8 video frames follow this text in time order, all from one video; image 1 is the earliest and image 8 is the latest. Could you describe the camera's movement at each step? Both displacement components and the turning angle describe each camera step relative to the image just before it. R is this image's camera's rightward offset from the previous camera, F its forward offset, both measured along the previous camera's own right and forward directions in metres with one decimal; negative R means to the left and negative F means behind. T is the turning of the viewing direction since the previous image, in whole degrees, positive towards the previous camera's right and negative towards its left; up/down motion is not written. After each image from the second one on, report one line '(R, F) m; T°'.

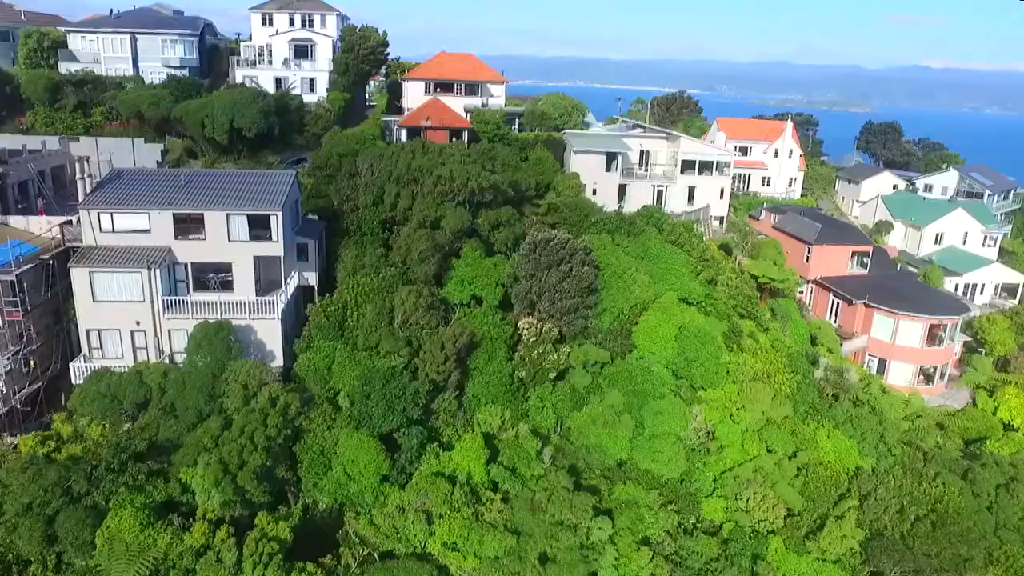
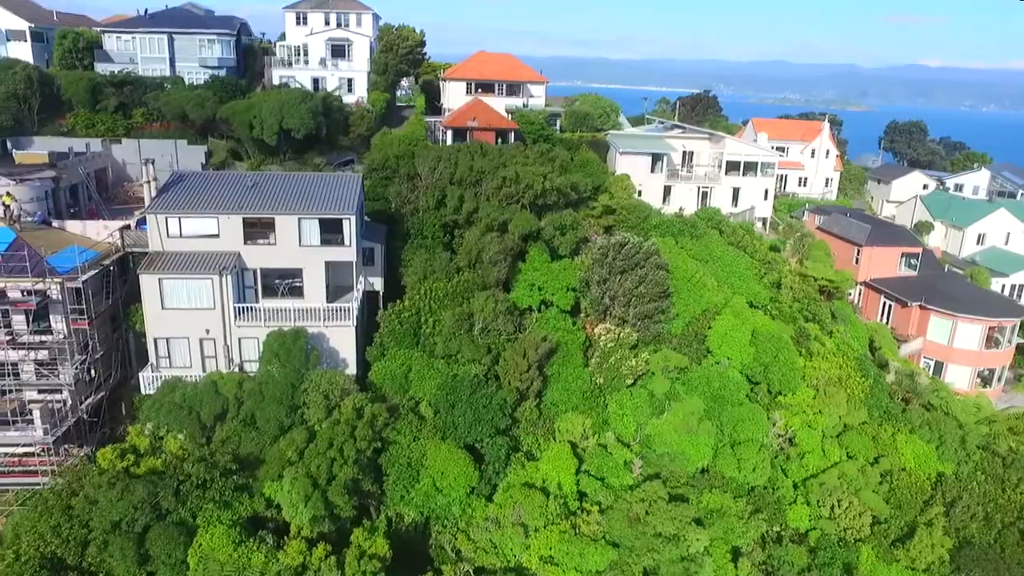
(-5.3, +0.7) m; 0°
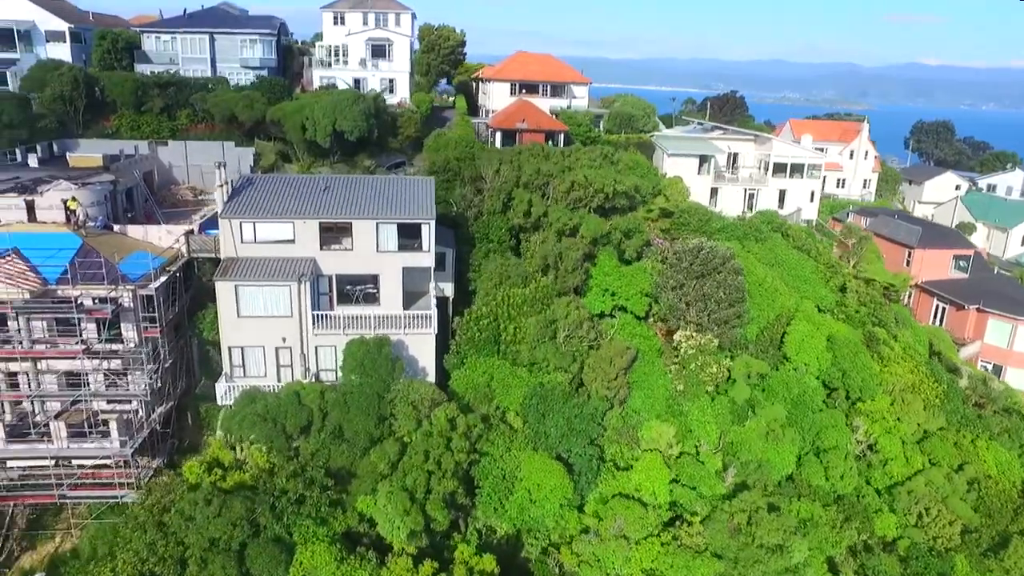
(-5.3, +0.6) m; 0°
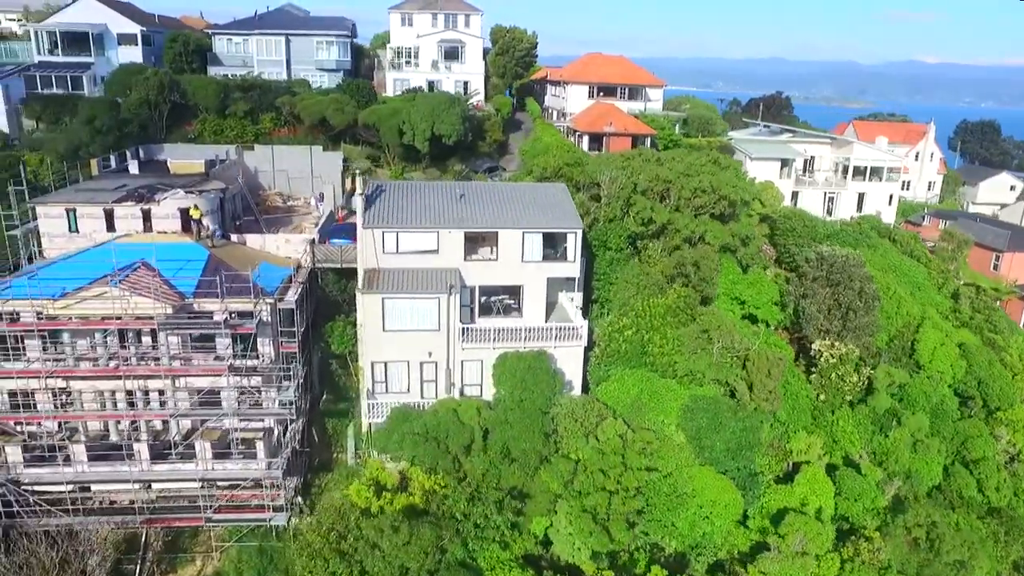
(-9.2, +0.8) m; +1°
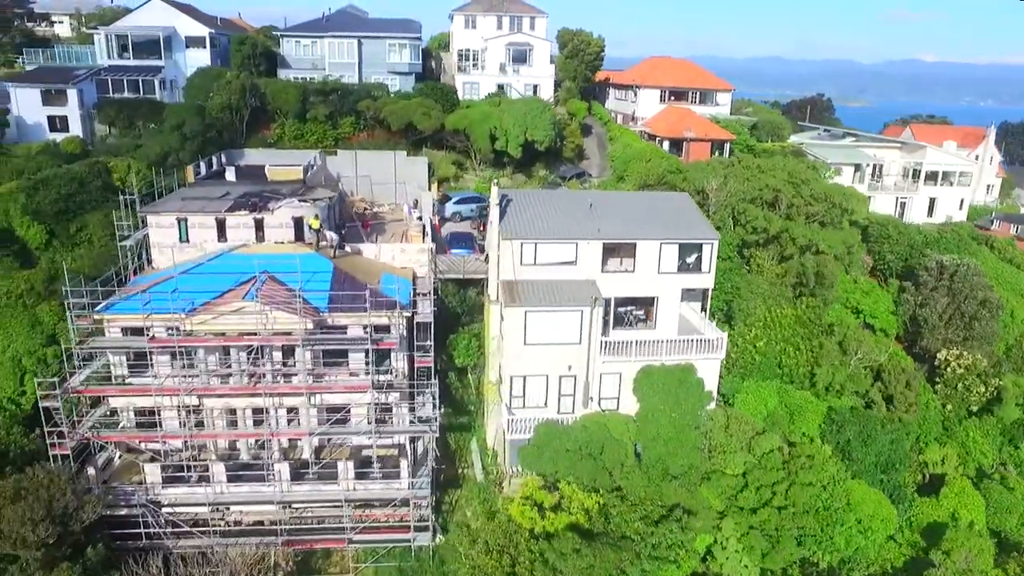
(-8.3, +0.6) m; +1°
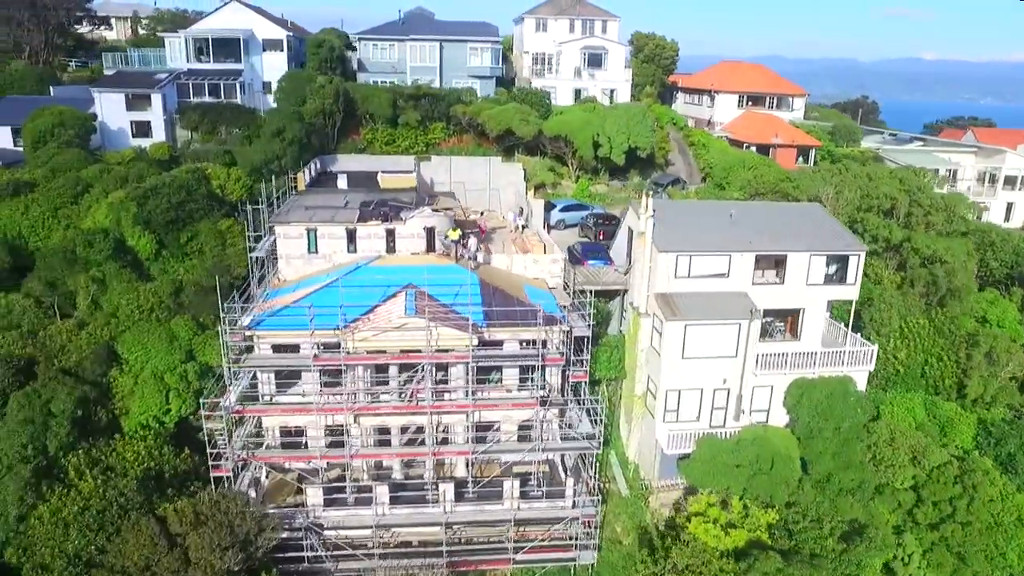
(-8.9, +0.5) m; +1°
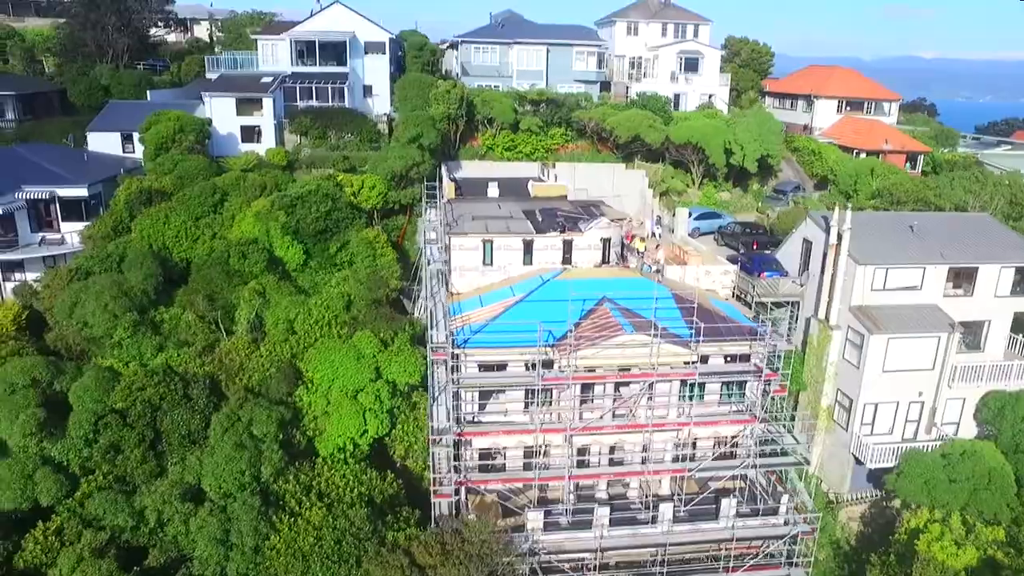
(-11.4, +0.8) m; +1°
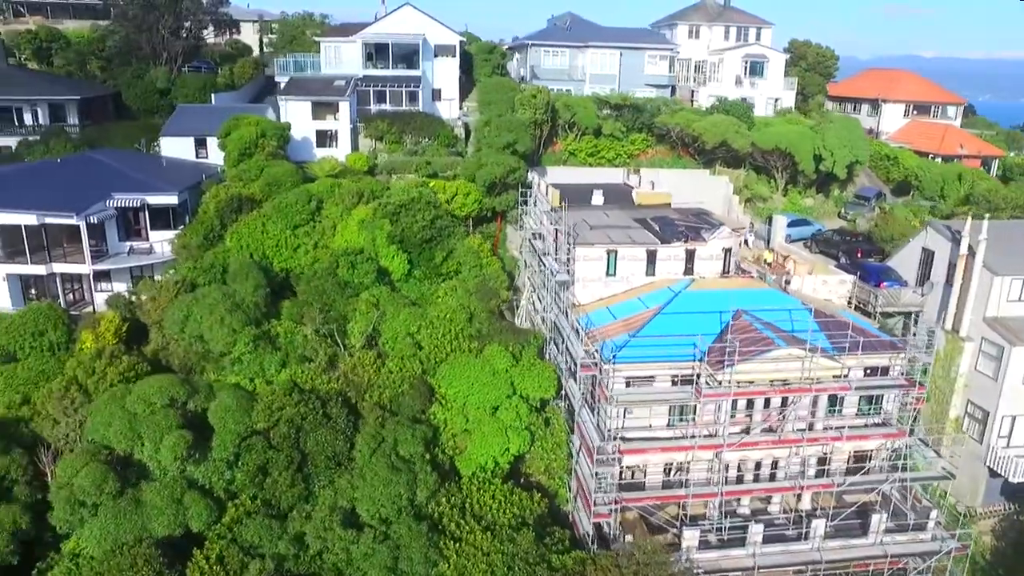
(-7.7, +0.7) m; +1°
